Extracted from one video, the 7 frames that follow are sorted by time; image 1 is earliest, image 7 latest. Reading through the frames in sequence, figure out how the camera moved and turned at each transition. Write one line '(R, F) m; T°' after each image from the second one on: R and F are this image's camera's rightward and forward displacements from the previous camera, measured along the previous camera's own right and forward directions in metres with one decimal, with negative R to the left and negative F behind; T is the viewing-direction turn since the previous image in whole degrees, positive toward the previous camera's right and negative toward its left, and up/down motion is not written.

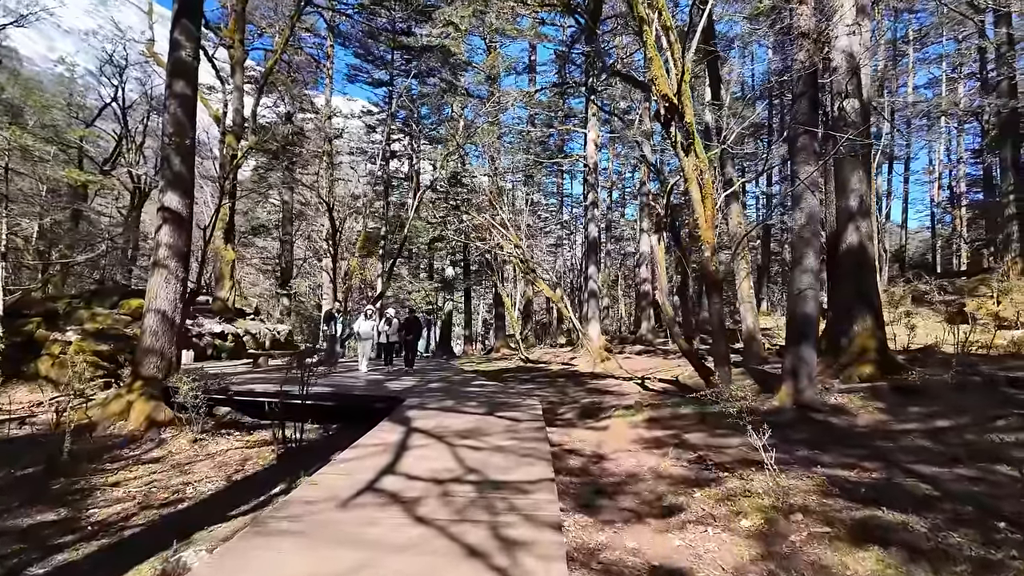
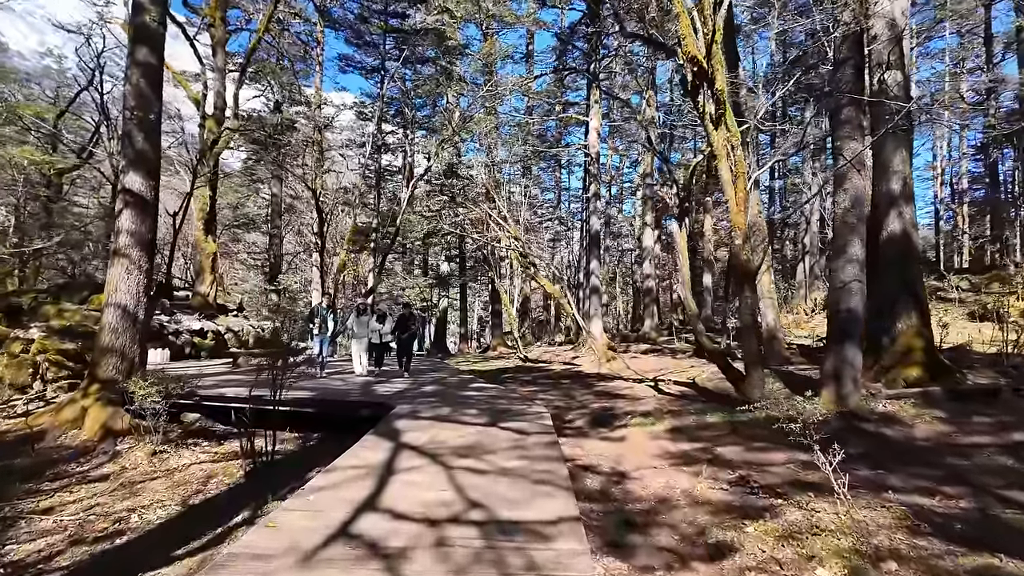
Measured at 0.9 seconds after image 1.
(-0.1, +0.8) m; +1°
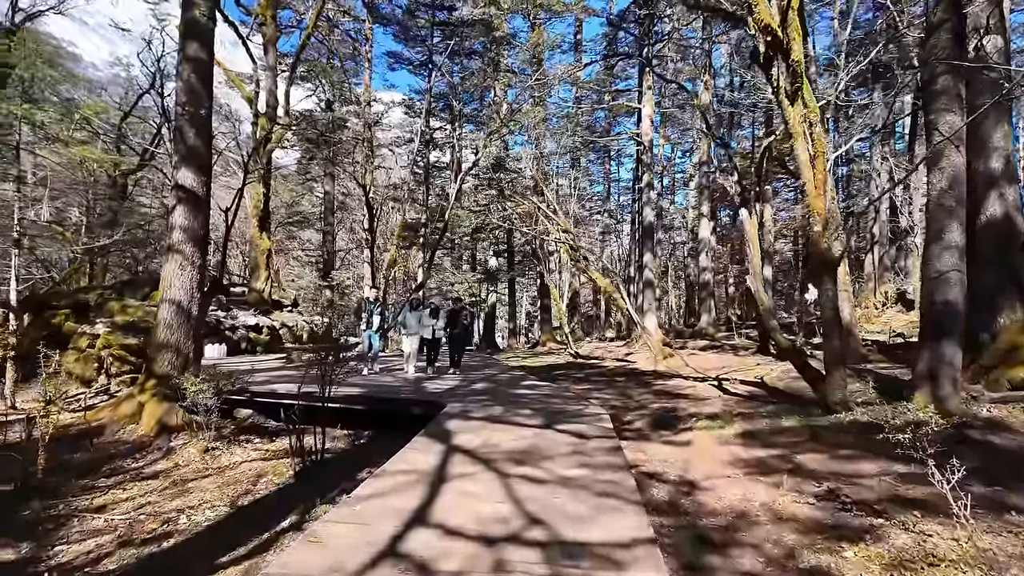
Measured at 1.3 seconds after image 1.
(-0.1, +0.3) m; -5°
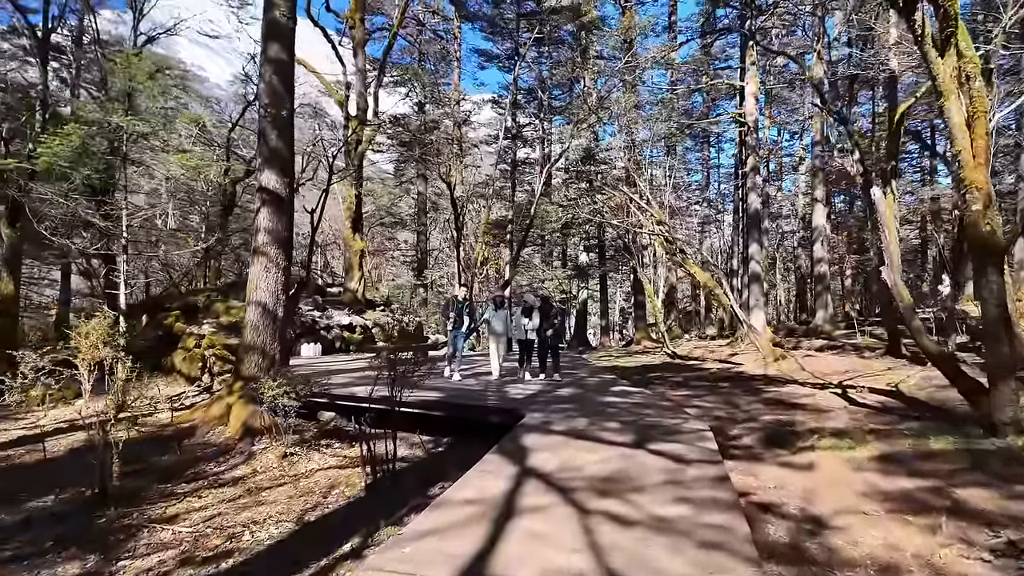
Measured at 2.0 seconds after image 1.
(+0.1, +0.6) m; -9°
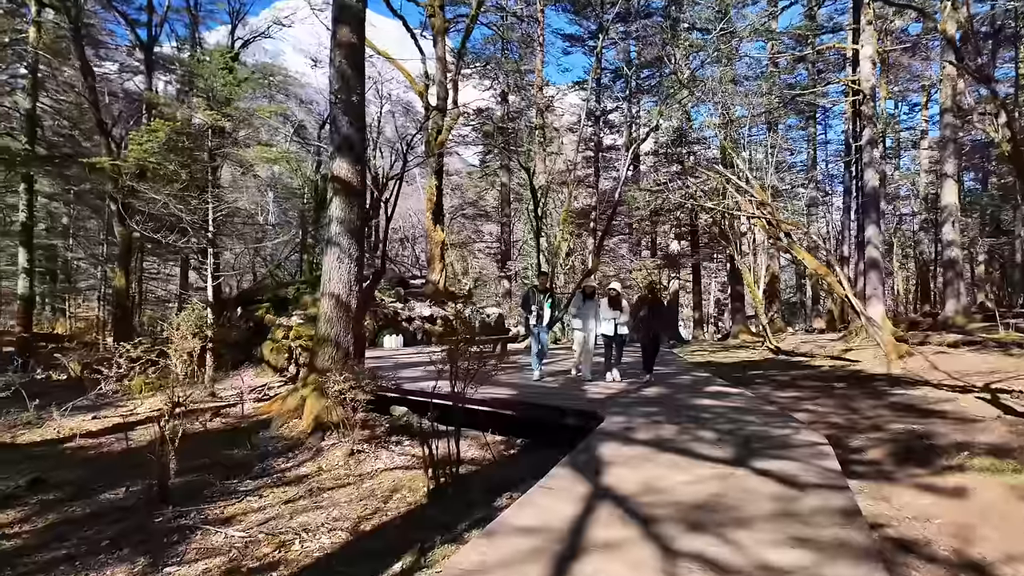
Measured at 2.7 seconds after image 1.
(+0.1, +0.6) m; -9°
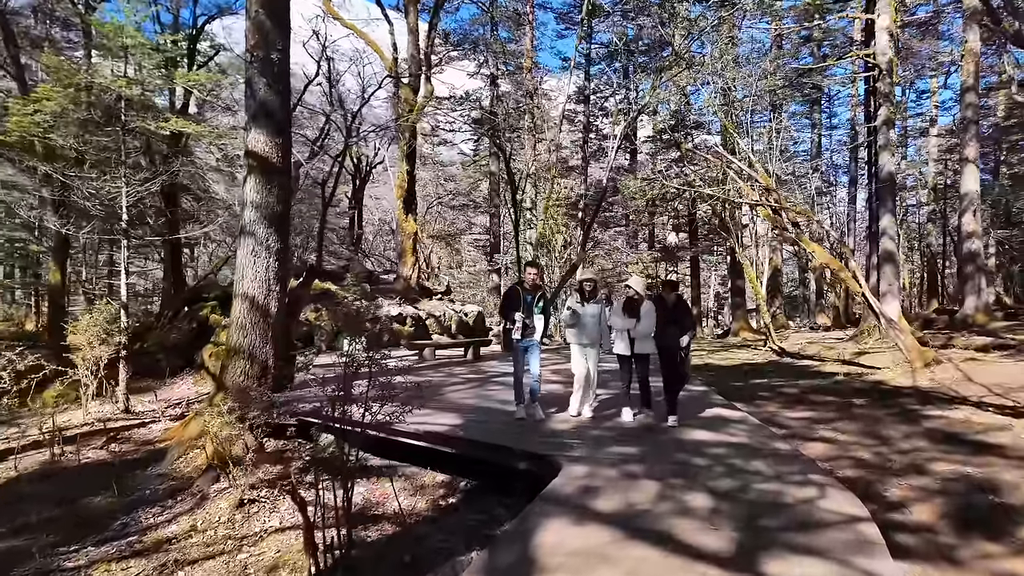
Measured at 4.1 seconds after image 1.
(+0.5, +1.3) m; 0°
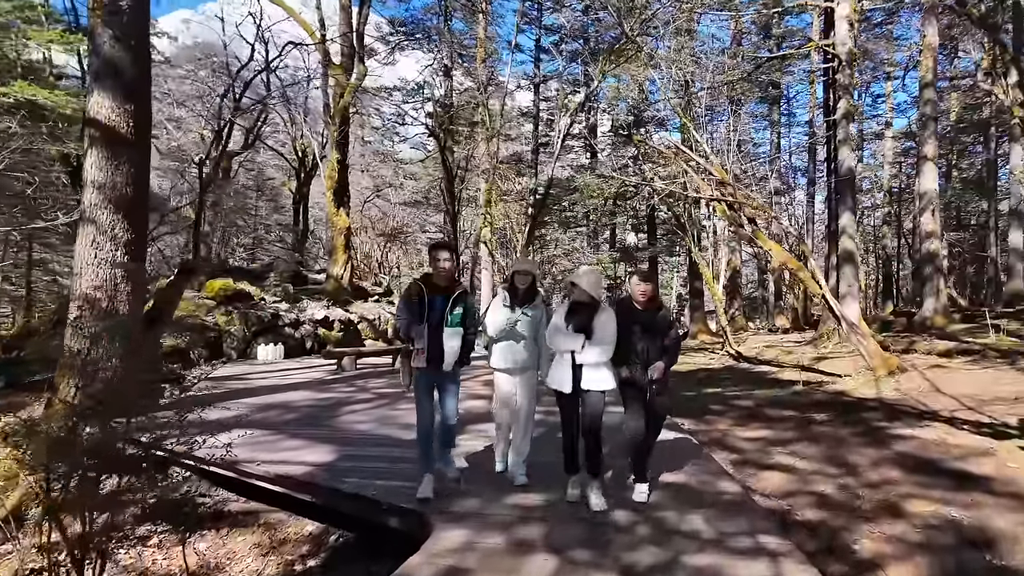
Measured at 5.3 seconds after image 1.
(+0.5, +1.0) m; +3°
